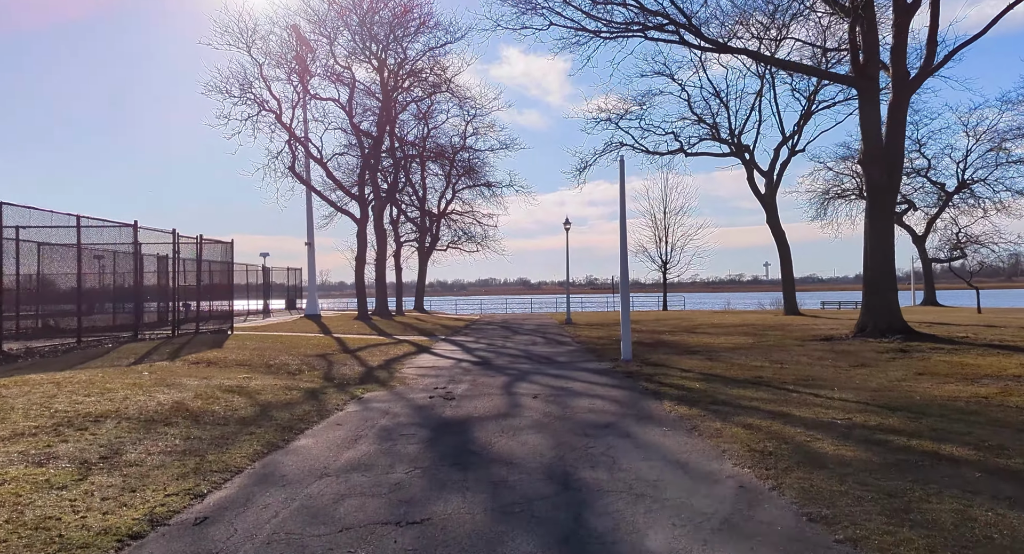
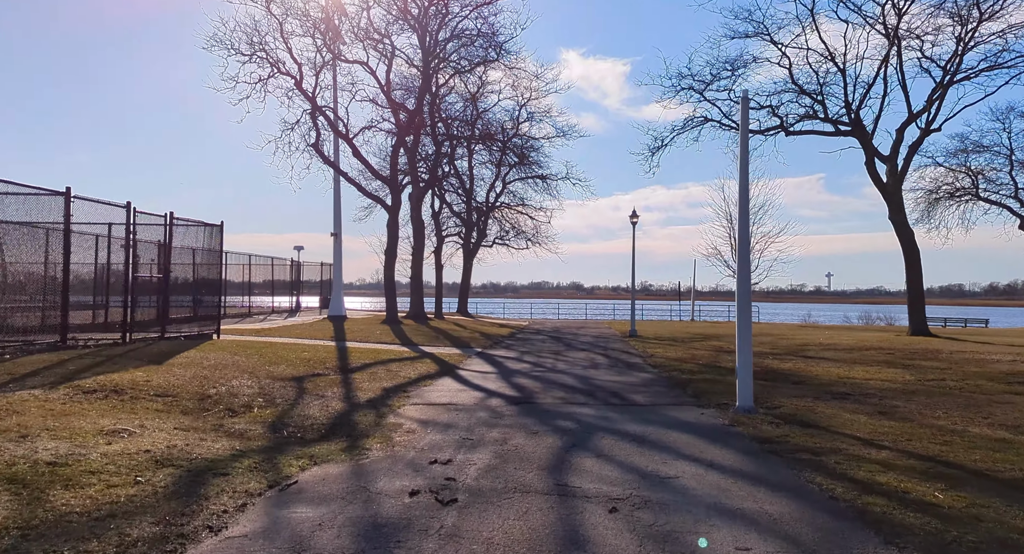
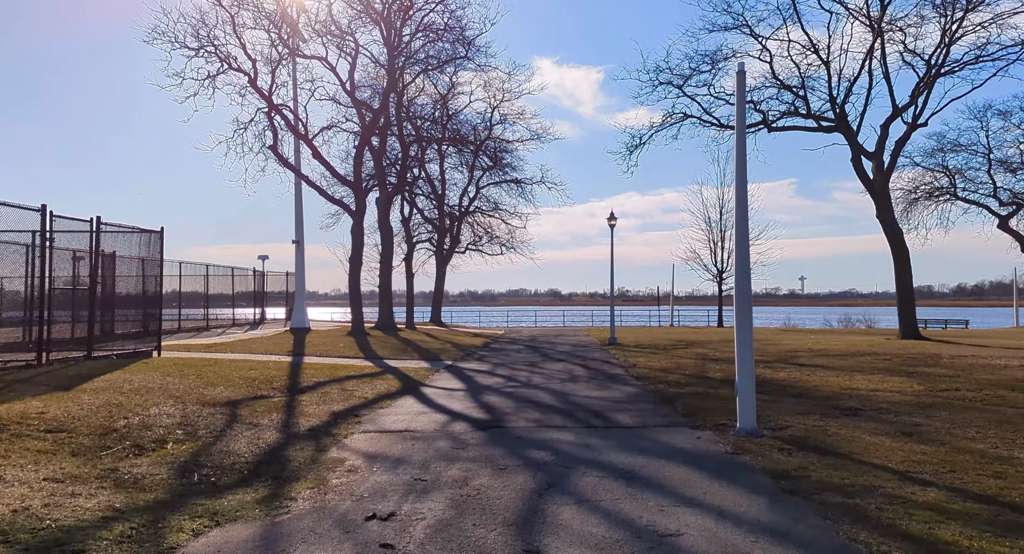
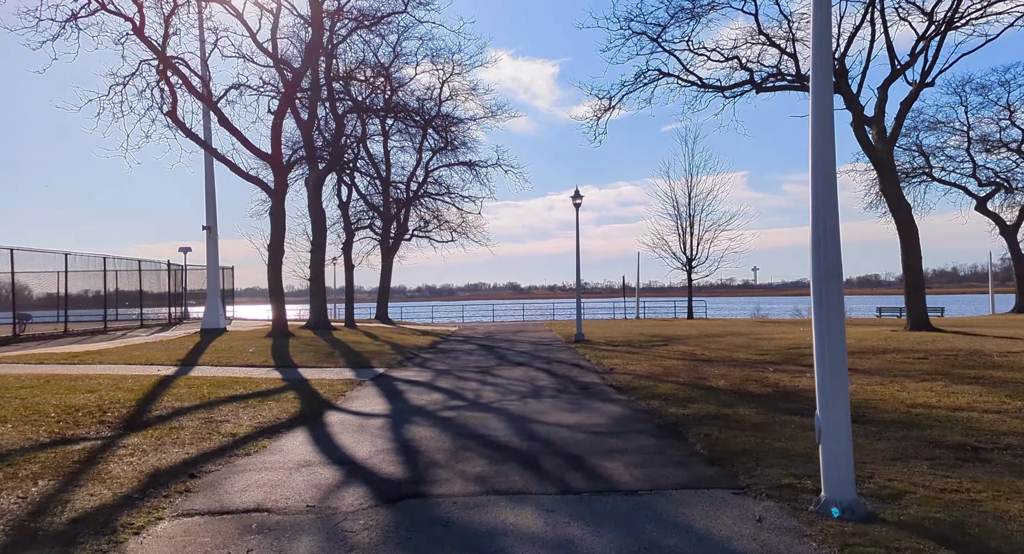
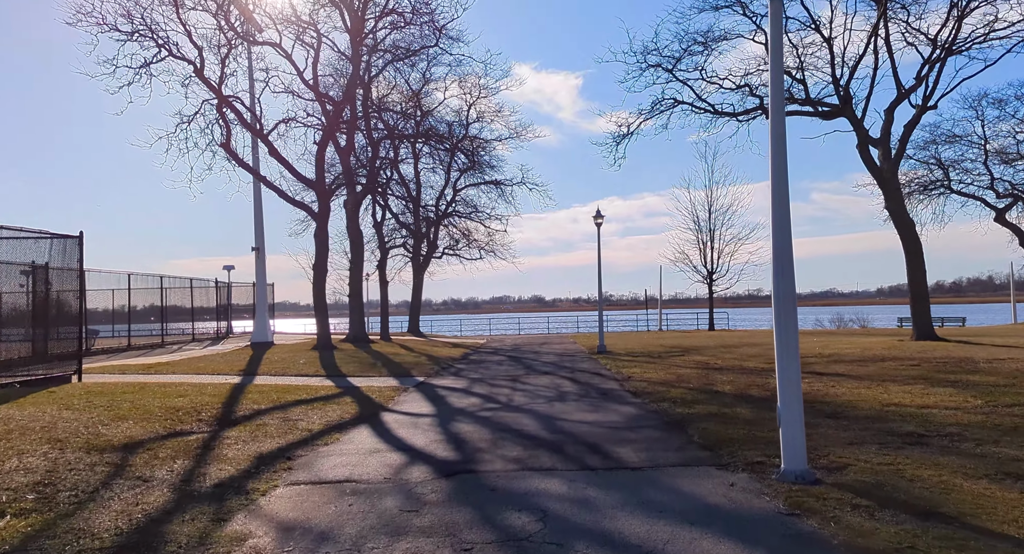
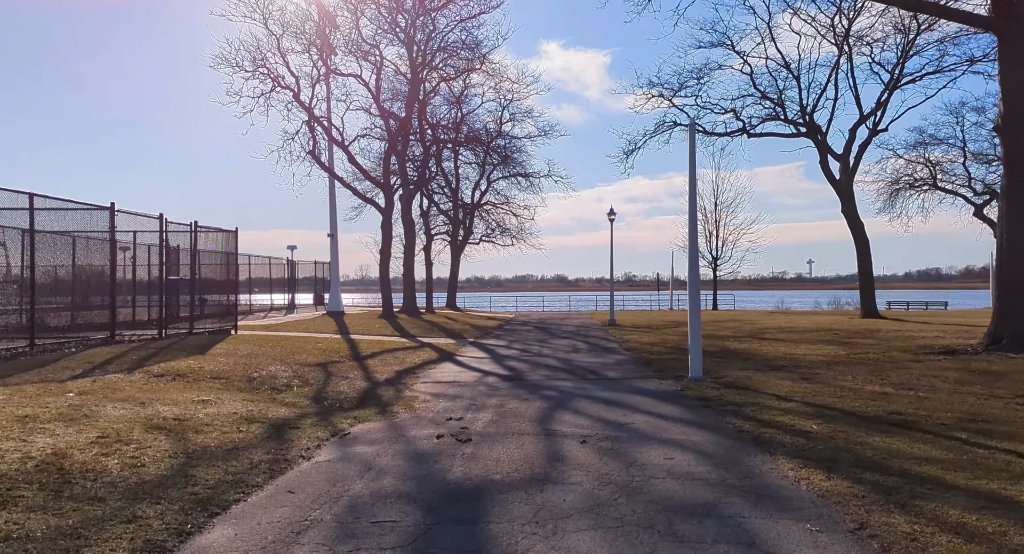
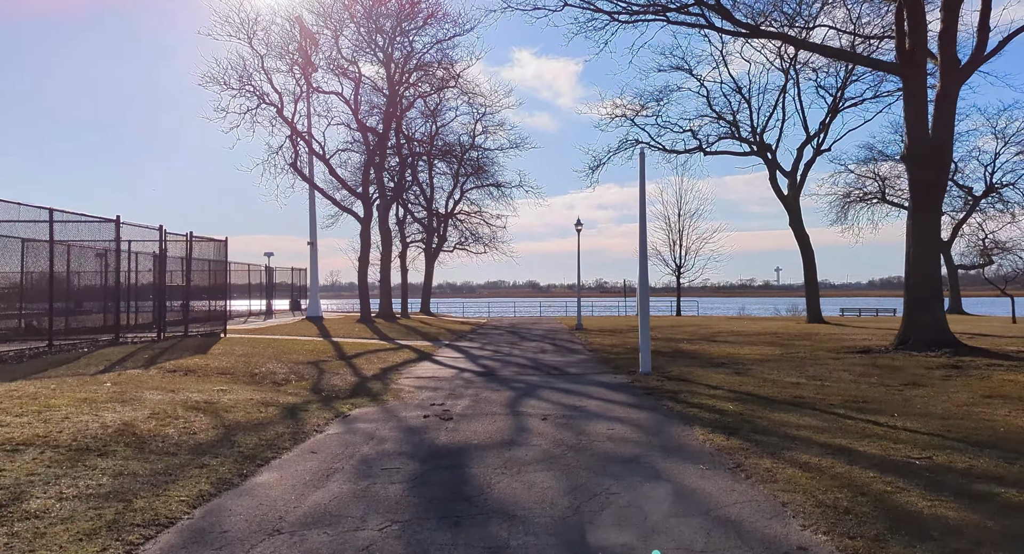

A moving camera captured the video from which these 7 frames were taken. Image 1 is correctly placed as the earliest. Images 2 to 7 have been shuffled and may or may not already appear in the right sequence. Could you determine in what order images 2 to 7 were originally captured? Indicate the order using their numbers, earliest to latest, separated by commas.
7, 6, 2, 3, 5, 4
